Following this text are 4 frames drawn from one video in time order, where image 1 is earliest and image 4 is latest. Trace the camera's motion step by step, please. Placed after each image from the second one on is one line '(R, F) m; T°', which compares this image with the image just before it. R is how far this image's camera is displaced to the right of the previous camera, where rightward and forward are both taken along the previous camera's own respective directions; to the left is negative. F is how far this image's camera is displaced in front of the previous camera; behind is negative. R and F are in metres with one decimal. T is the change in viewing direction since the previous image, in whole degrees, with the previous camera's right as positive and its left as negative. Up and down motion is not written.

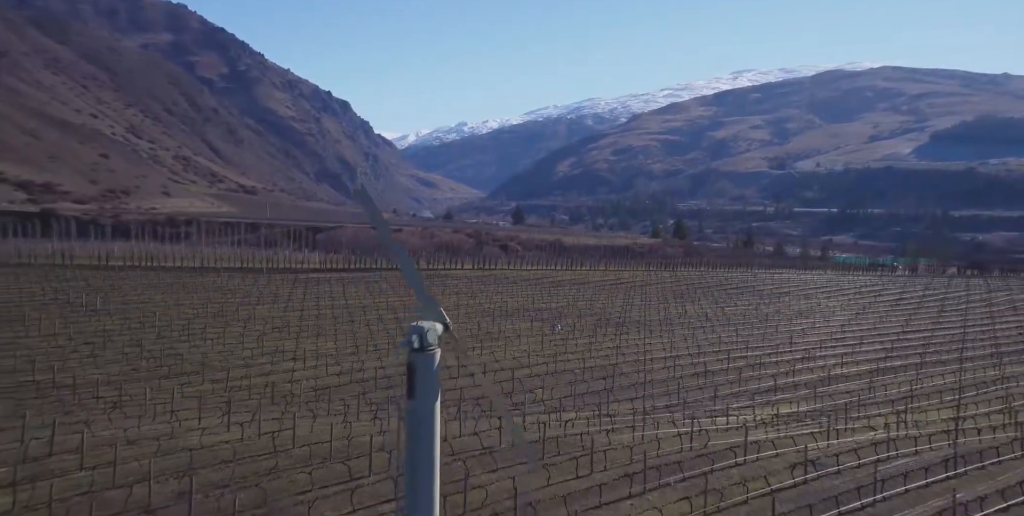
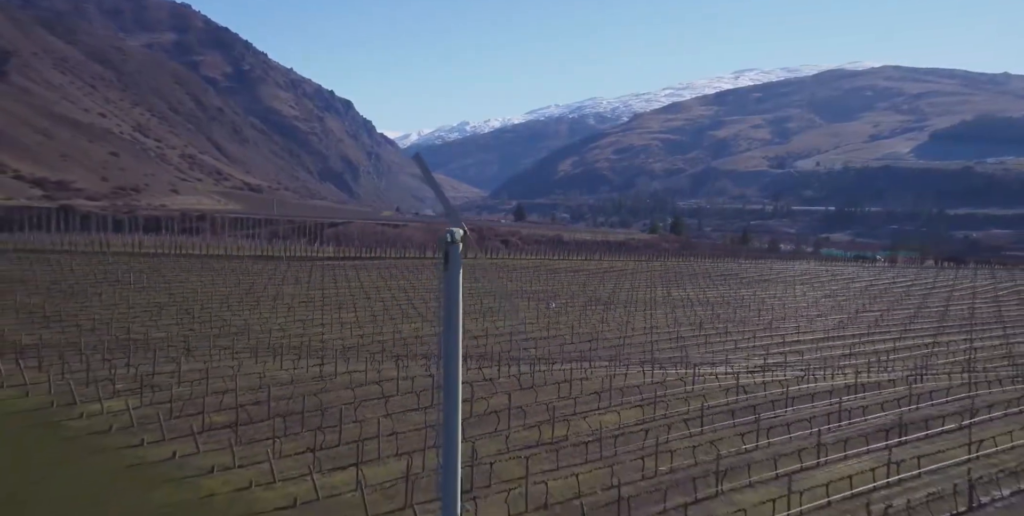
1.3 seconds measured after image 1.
(+0.1, -3.6) m; 0°
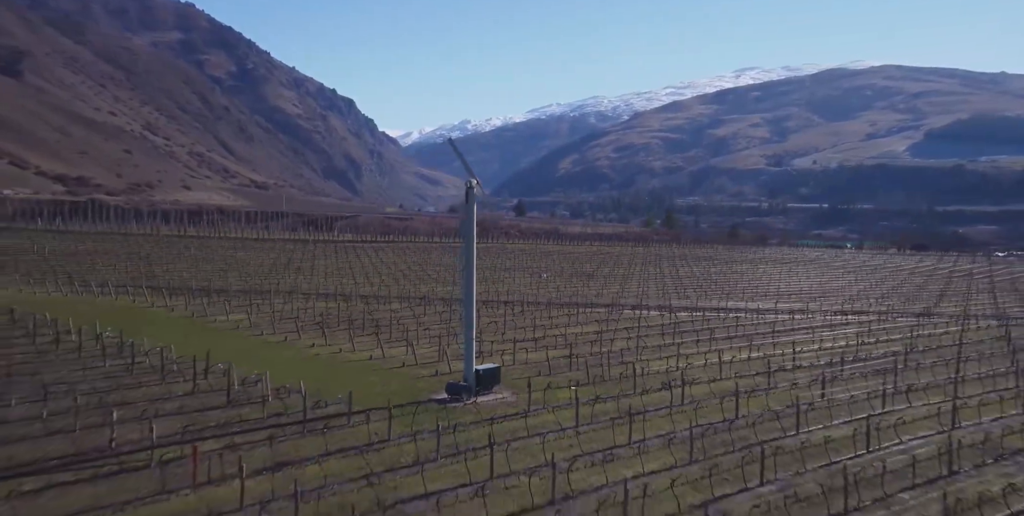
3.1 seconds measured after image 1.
(+0.2, -6.2) m; 0°
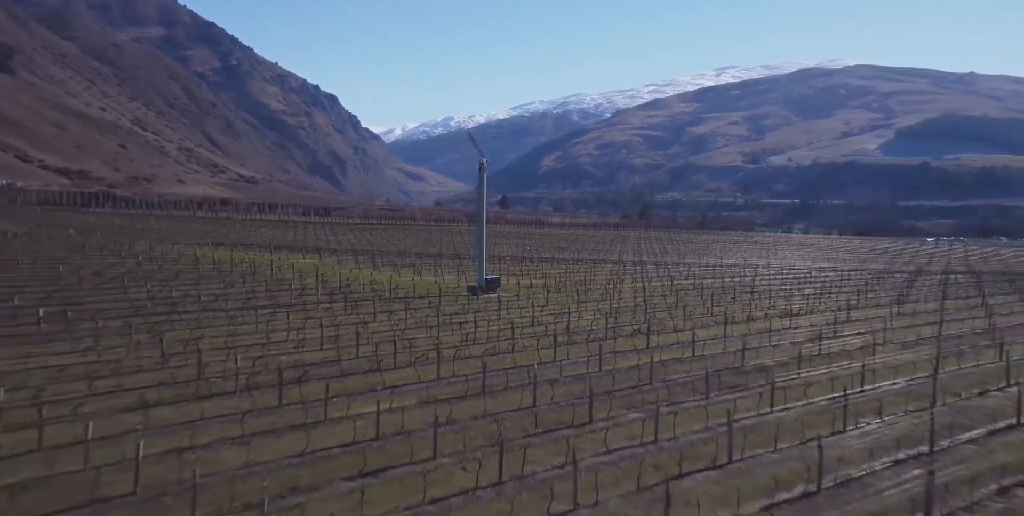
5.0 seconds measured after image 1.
(-0.4, -8.4) m; +1°
